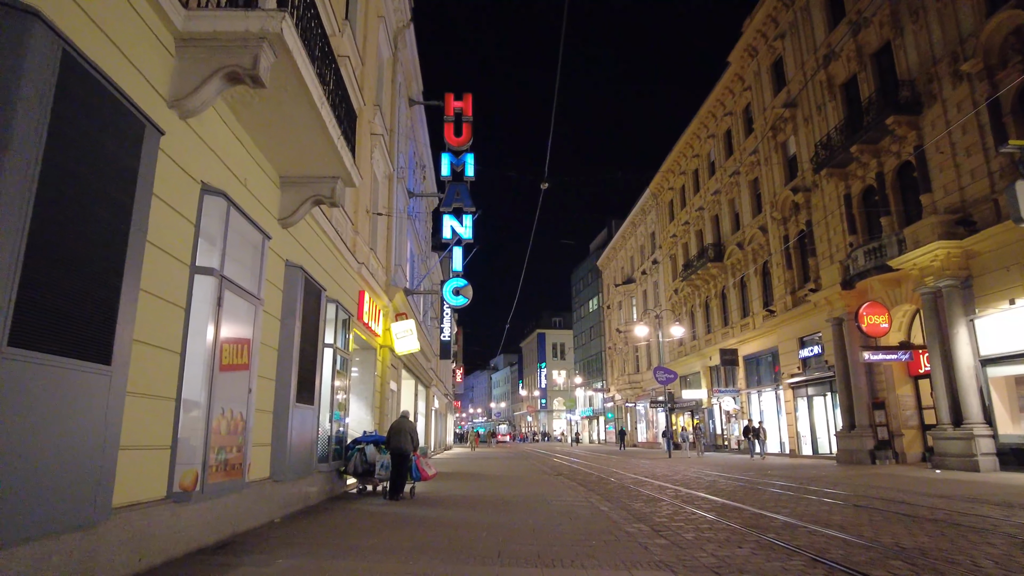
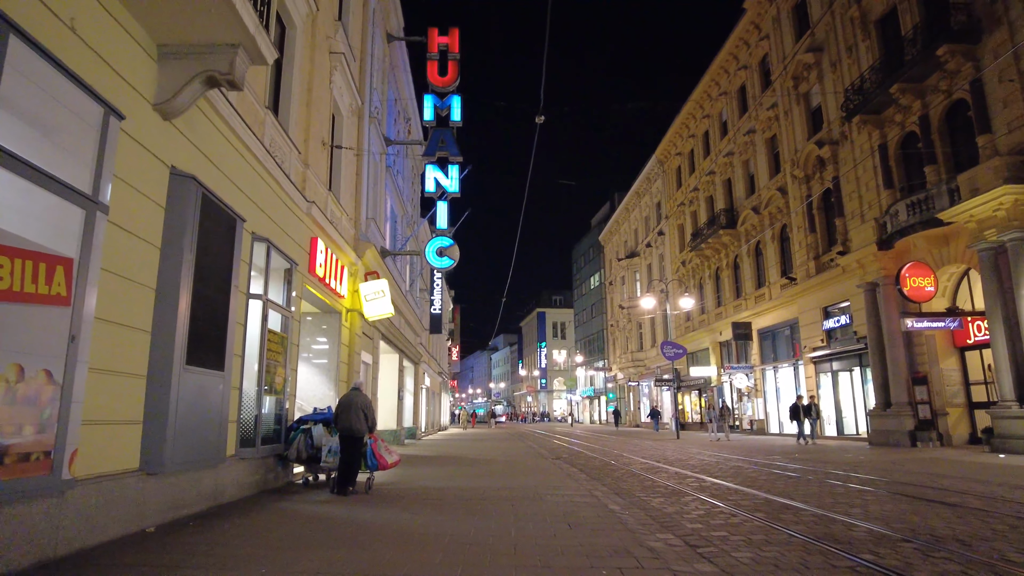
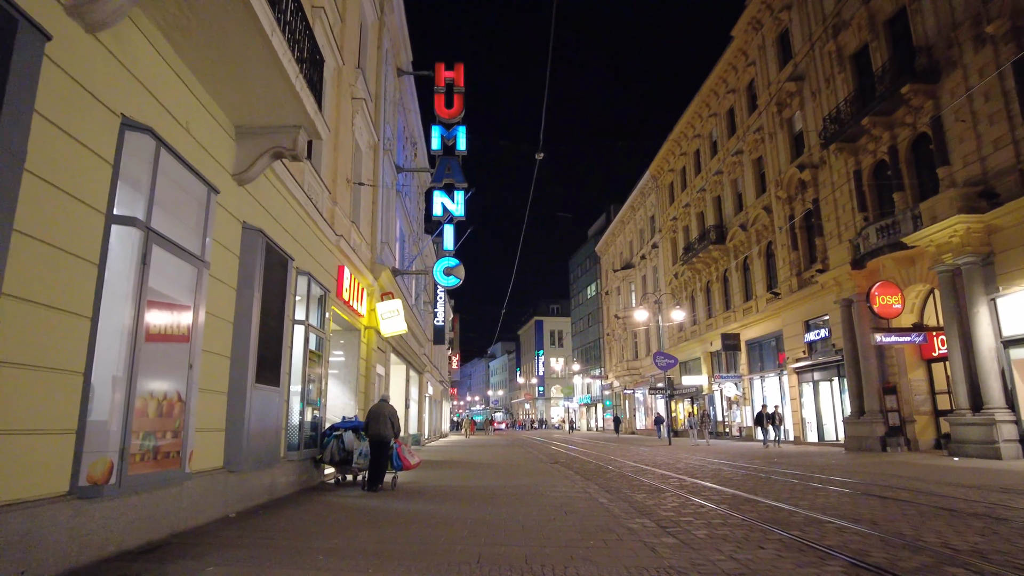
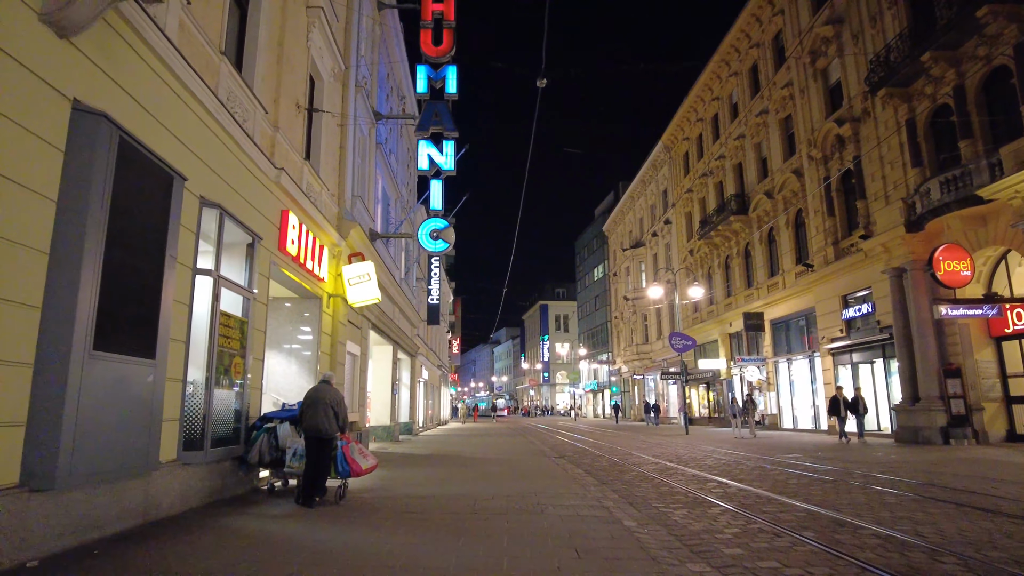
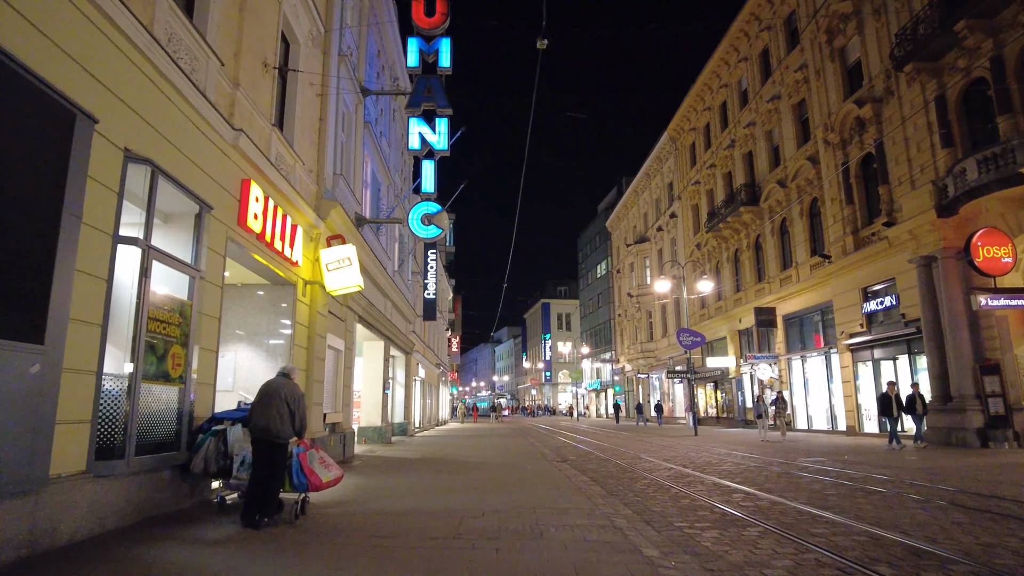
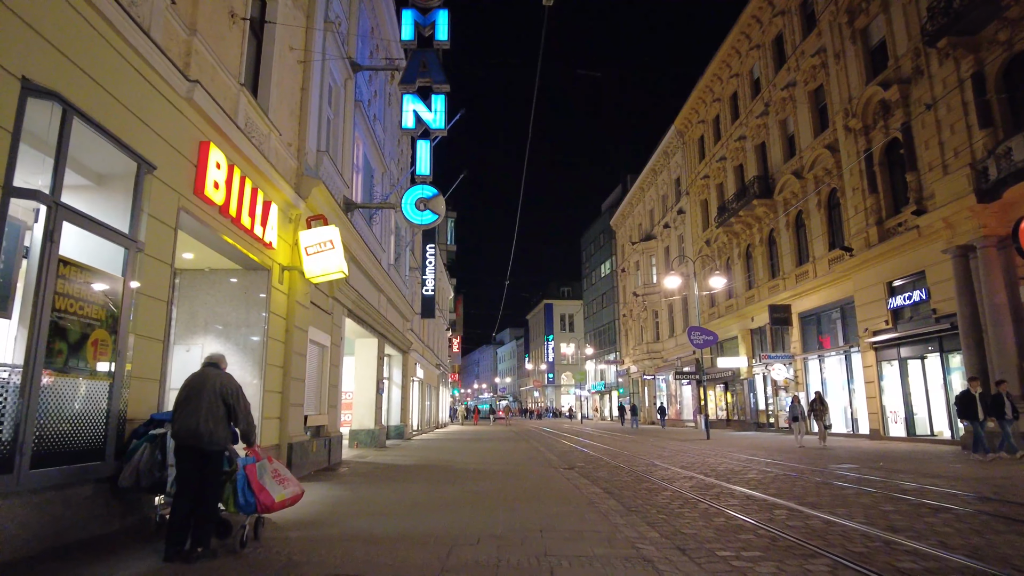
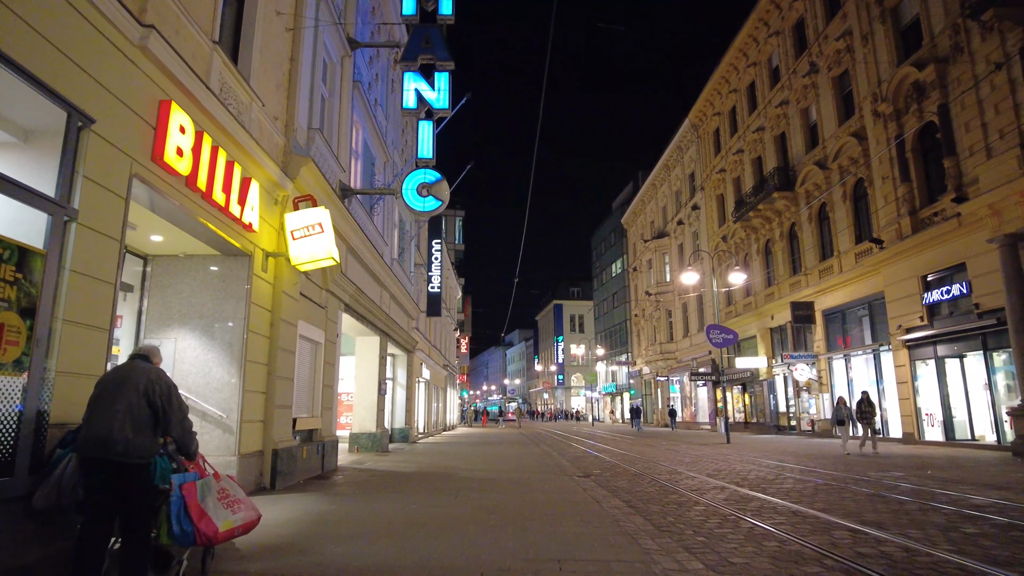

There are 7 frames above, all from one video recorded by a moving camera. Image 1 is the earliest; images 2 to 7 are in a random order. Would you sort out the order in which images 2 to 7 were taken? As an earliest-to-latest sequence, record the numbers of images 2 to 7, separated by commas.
3, 2, 4, 5, 6, 7
